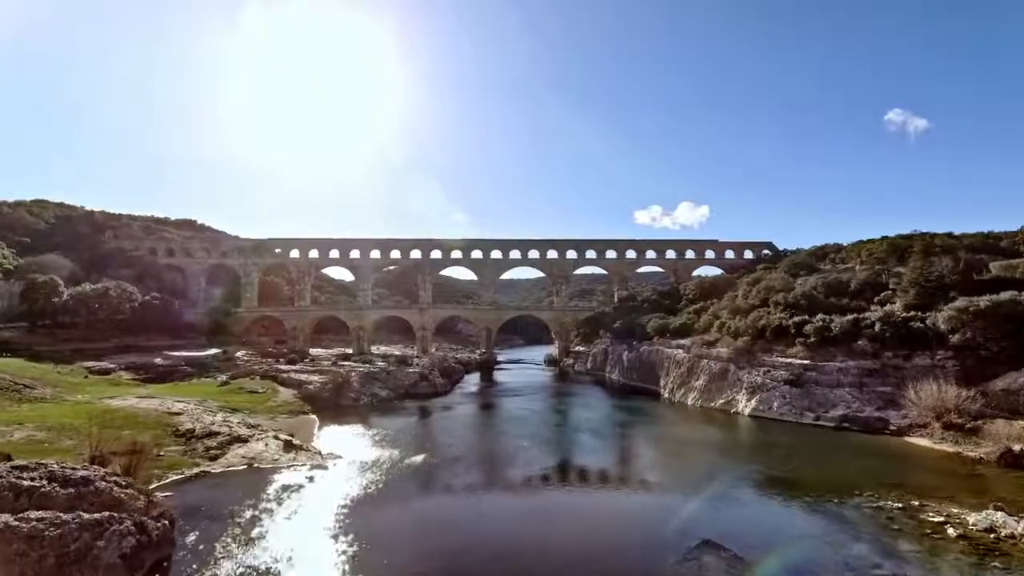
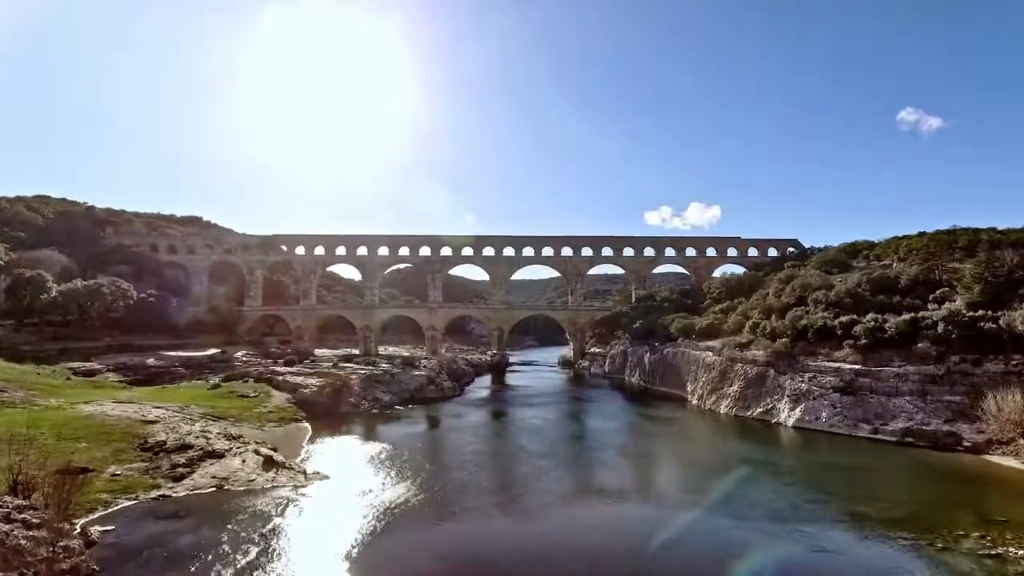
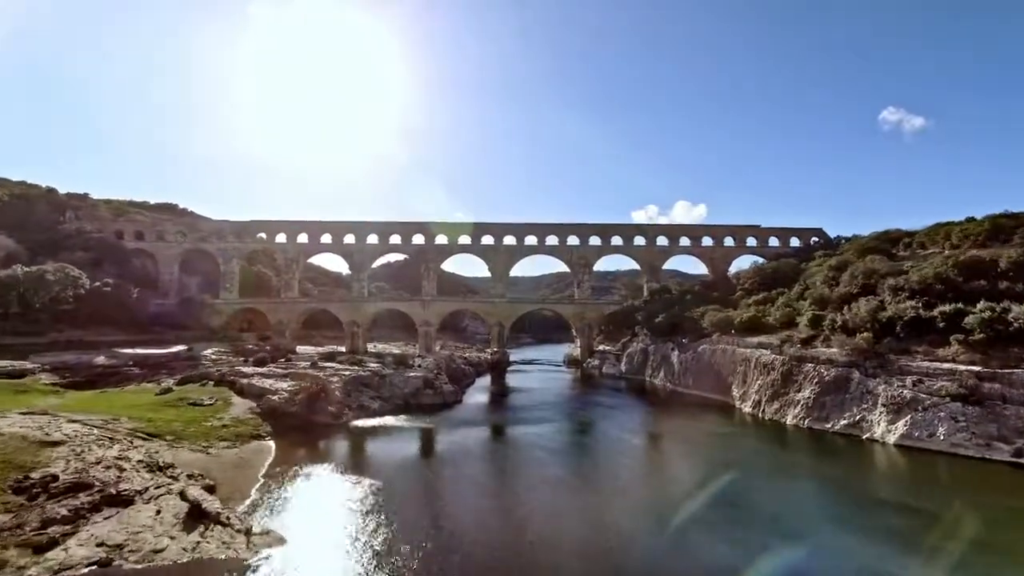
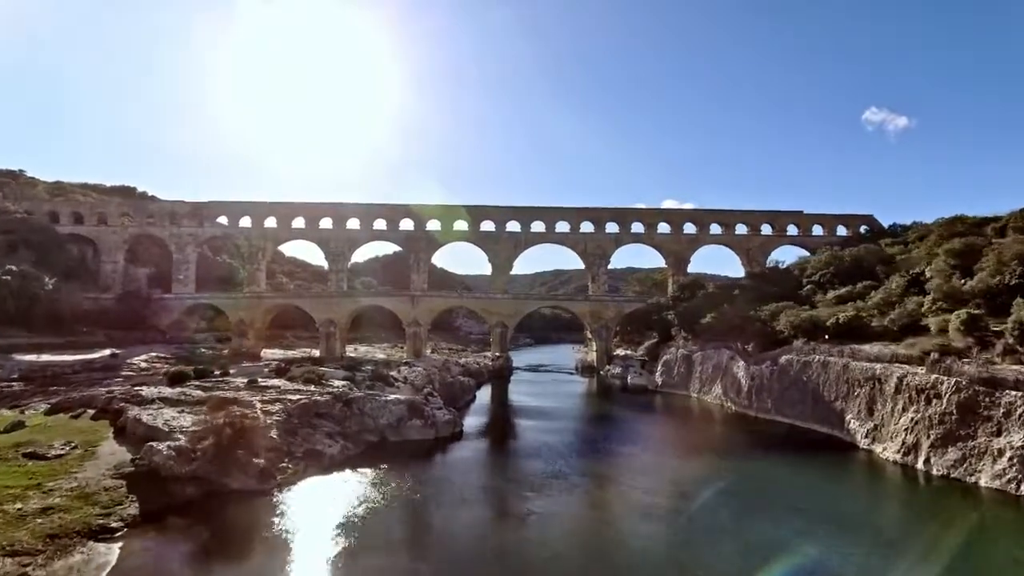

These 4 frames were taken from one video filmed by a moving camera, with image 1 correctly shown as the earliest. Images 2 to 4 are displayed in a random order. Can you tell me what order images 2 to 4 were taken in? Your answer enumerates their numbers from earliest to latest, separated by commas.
2, 3, 4
